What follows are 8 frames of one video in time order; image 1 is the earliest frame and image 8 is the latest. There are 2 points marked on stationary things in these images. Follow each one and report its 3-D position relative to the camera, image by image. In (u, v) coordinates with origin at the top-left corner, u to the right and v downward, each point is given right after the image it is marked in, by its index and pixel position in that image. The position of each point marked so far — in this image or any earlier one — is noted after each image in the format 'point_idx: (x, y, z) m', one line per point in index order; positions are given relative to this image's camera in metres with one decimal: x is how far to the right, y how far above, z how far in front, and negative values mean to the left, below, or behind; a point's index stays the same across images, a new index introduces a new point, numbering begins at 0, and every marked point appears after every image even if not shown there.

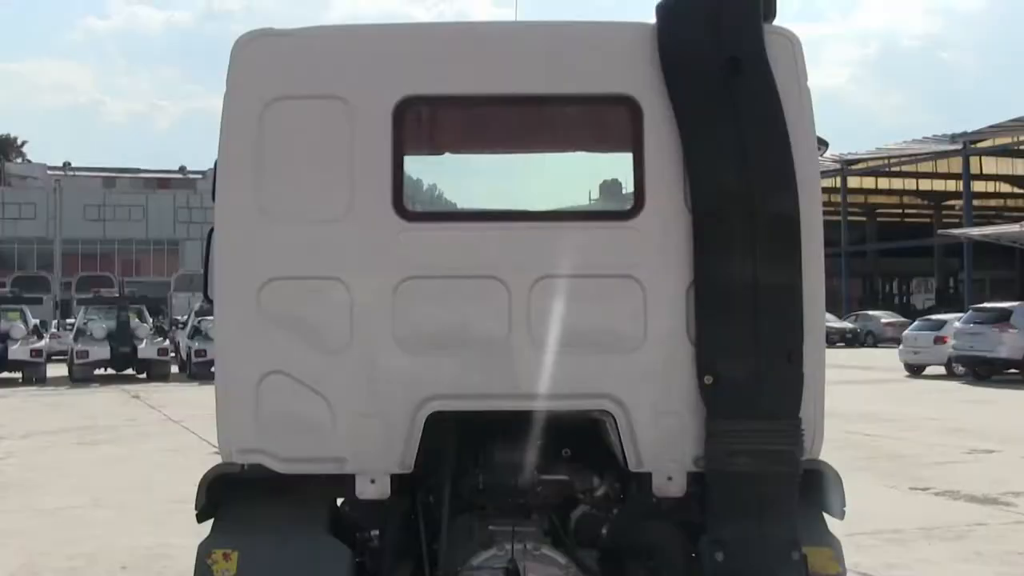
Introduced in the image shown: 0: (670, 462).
0: (+0.5, -0.5, +3.7) m
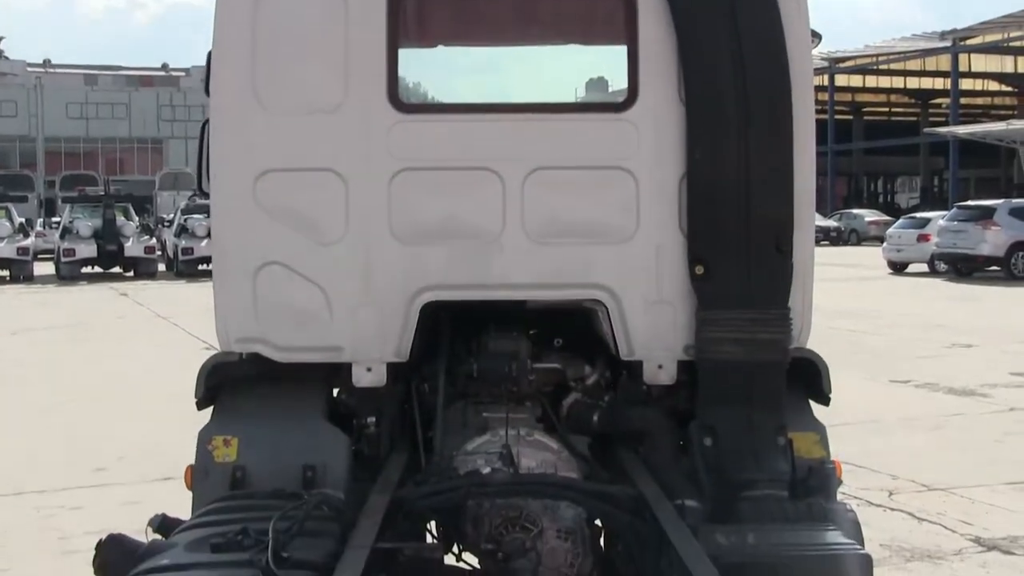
0: (+0.4, -0.2, +3.8) m
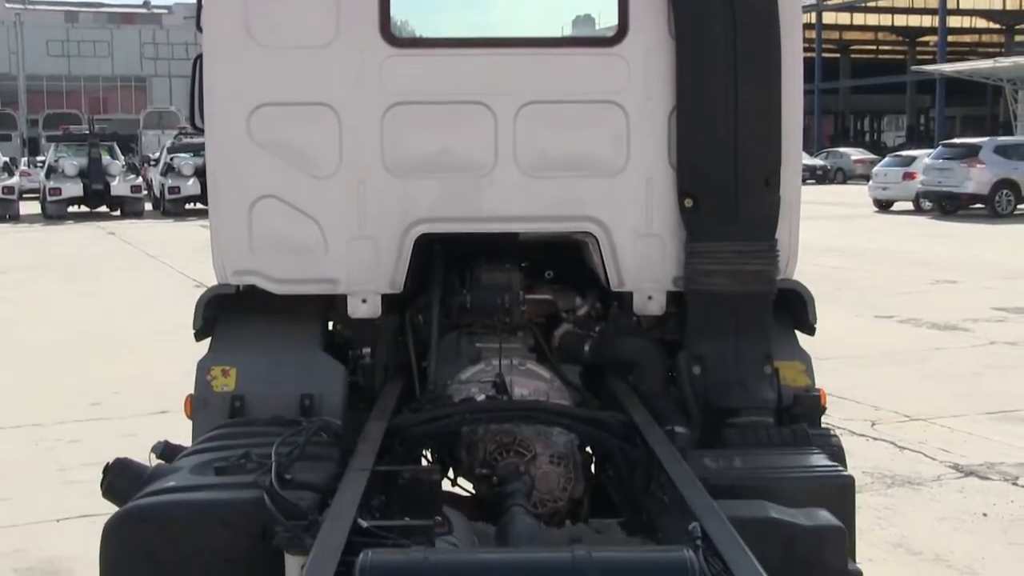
0: (+0.4, 0.0, +3.9) m
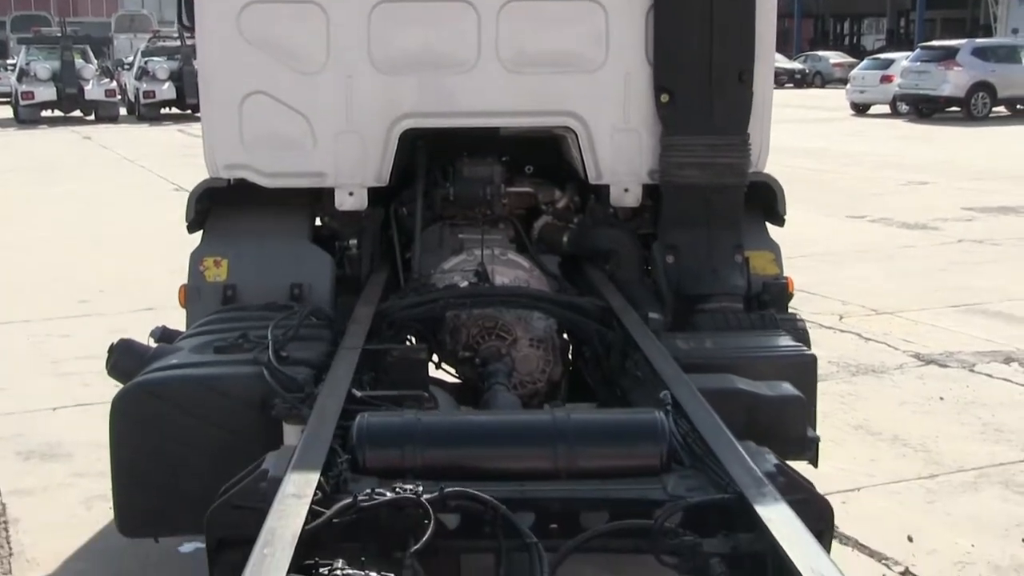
0: (+0.4, +0.4, +4.0) m
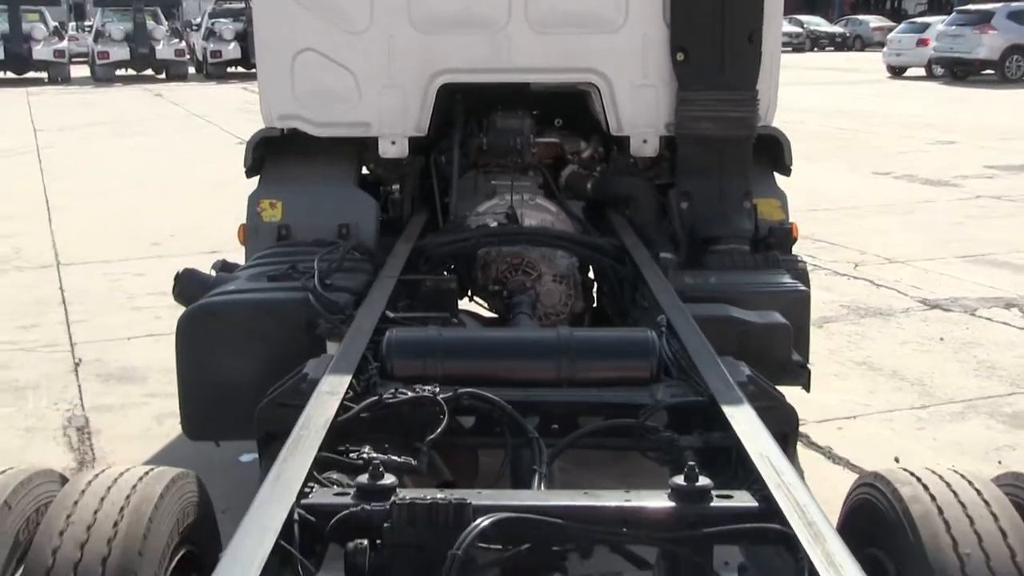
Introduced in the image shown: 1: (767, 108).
0: (+0.5, +0.6, +4.4) m
1: (+0.9, +0.6, +4.4) m
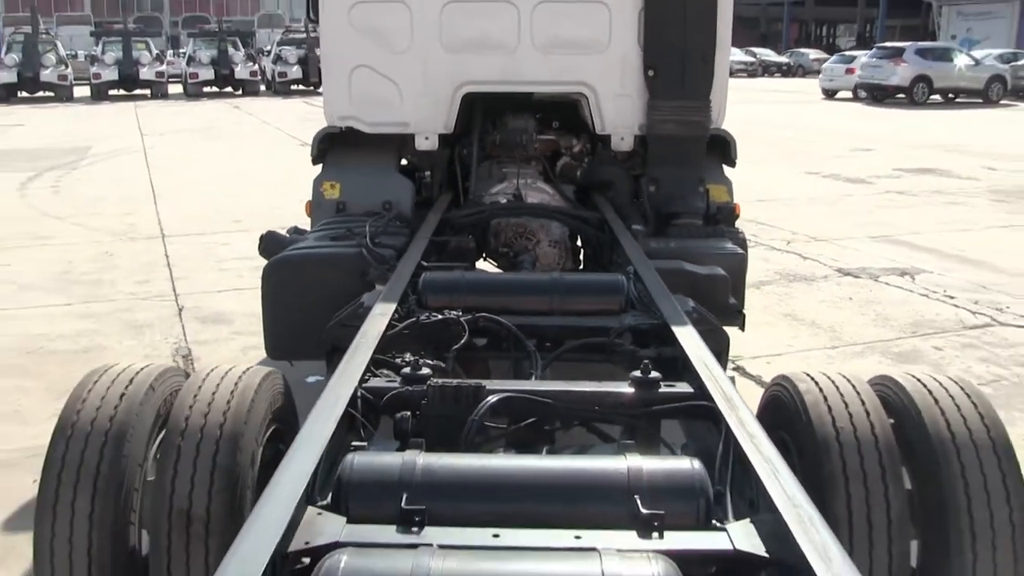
0: (+0.5, +0.7, +5.6) m
1: (+0.9, +0.8, +5.7) m
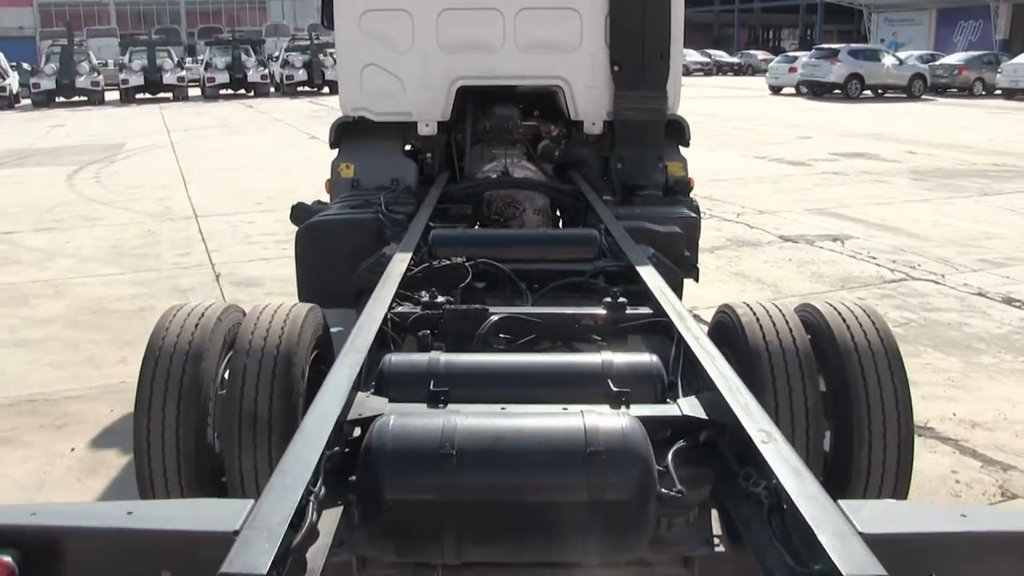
0: (+0.4, +0.9, +6.7) m
1: (+0.9, +1.0, +6.7) m
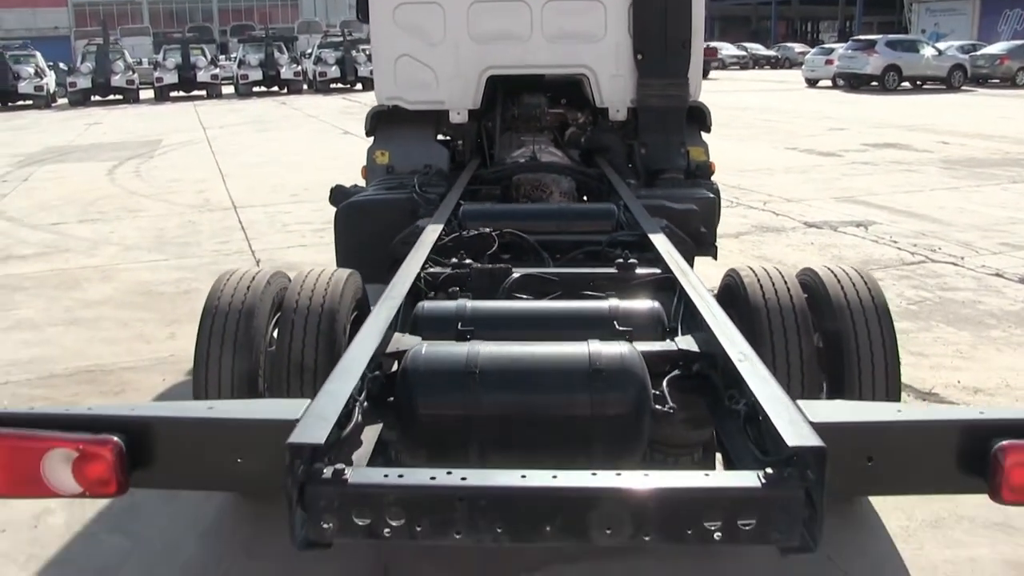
0: (+0.6, +1.0, +6.9) m
1: (+1.0, +1.1, +7.0) m
